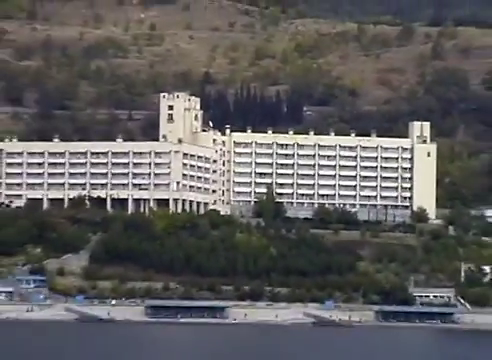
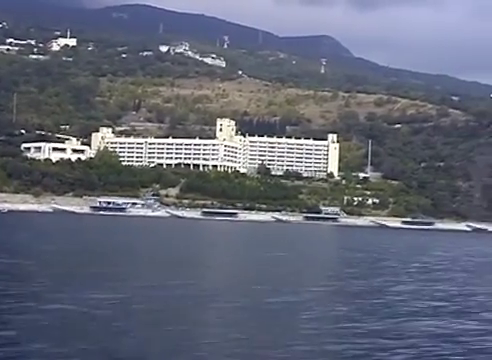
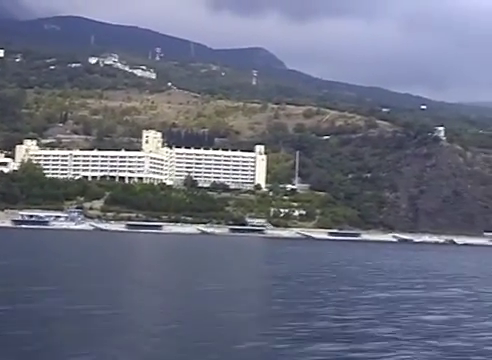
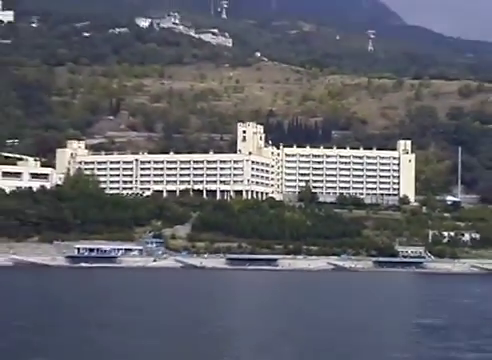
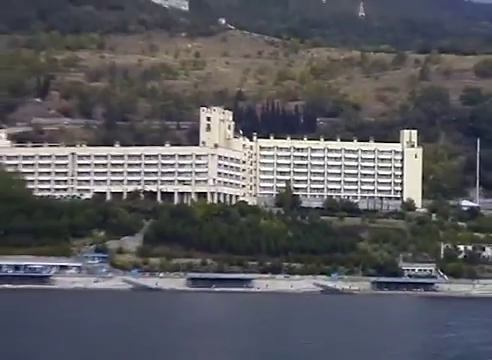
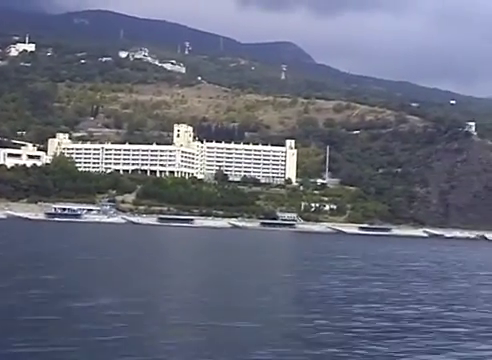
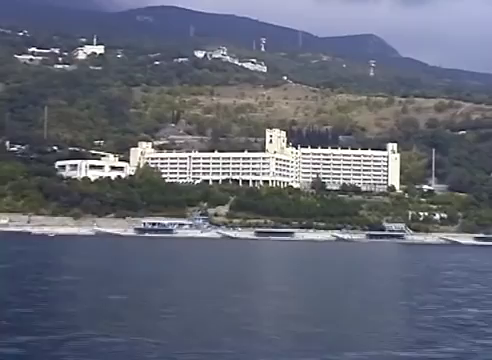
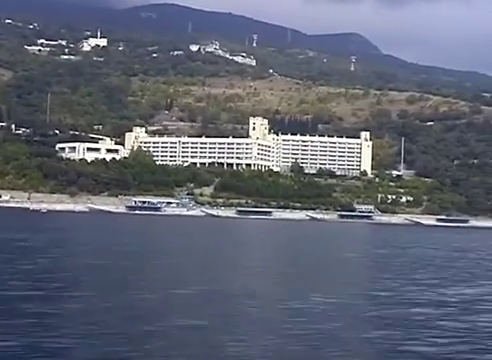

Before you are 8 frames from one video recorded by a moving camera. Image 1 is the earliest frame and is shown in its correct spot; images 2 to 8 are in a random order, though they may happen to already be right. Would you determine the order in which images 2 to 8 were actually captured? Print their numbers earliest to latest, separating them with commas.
5, 4, 7, 8, 2, 6, 3
